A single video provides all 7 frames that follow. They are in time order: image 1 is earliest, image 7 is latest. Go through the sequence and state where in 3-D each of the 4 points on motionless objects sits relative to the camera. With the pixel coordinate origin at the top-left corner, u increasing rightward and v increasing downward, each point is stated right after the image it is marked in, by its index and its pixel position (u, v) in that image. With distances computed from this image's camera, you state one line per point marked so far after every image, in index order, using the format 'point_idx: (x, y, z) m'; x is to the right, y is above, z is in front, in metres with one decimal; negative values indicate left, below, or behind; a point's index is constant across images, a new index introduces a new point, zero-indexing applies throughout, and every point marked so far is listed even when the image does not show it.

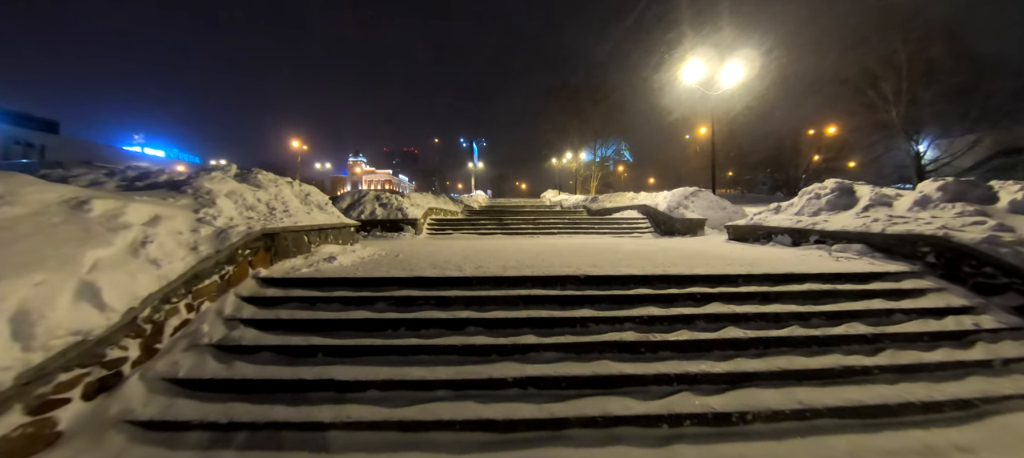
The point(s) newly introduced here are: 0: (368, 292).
0: (-1.9, -0.8, +4.3) m
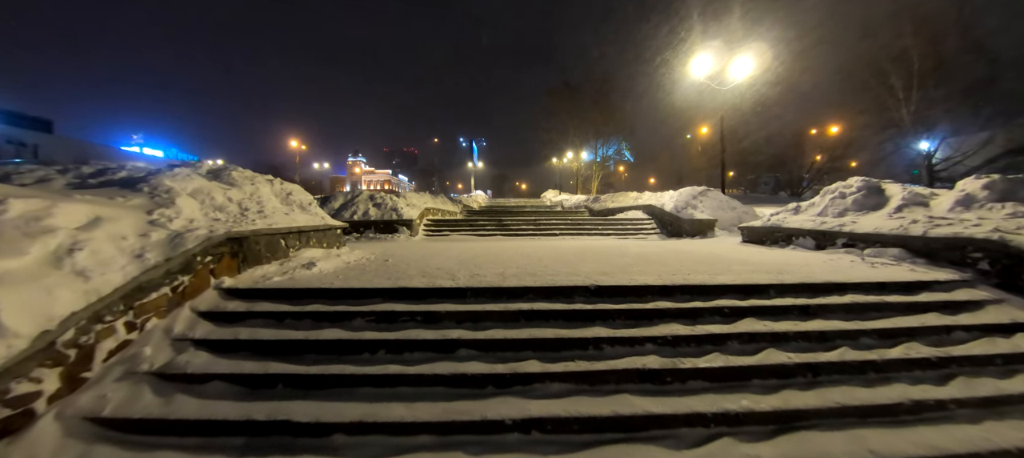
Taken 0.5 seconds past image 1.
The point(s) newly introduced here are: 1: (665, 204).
0: (-1.9, -0.9, +3.7) m
1: (+6.2, +1.0, +12.9) m
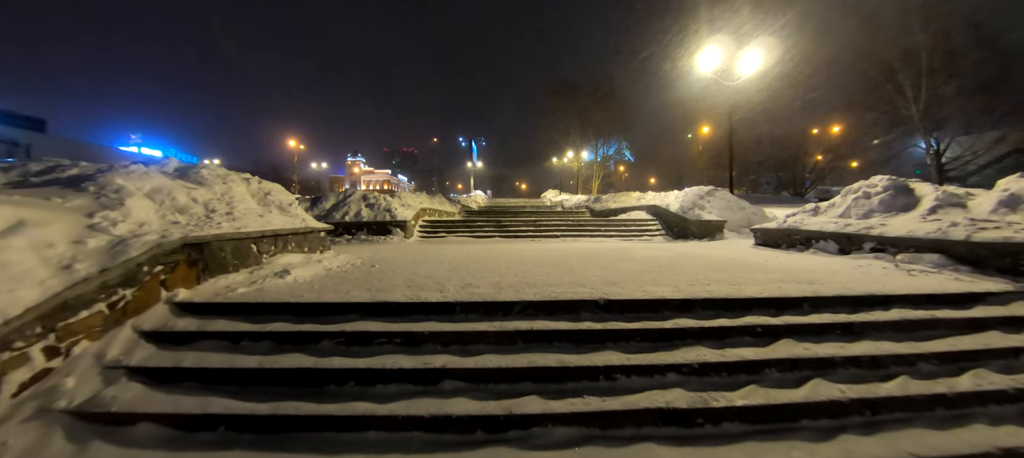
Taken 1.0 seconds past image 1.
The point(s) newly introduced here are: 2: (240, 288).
0: (-2.0, -0.9, +3.1) m
1: (+6.2, +1.0, +12.4) m
2: (-3.4, -0.7, +4.0) m
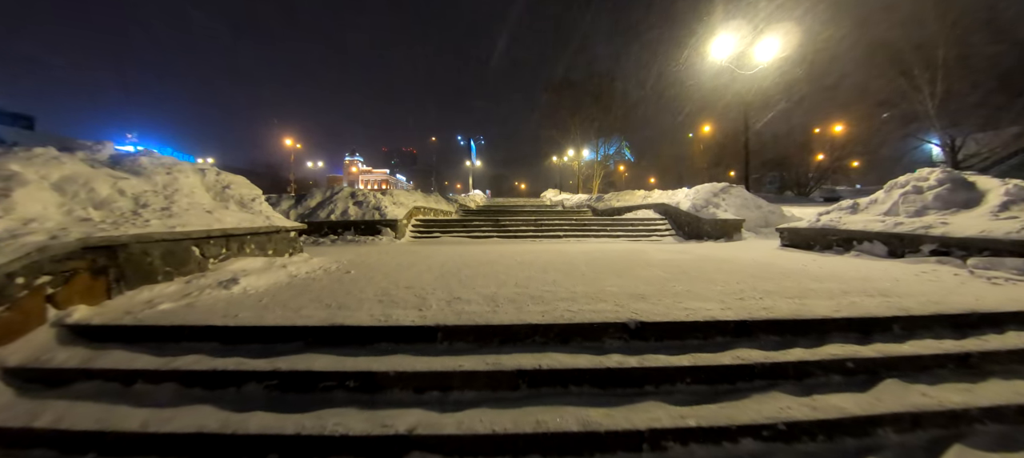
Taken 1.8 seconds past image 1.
0: (-2.0, -0.9, +2.3) m
1: (+6.2, +1.0, +11.6) m
2: (-3.4, -0.7, +3.1) m
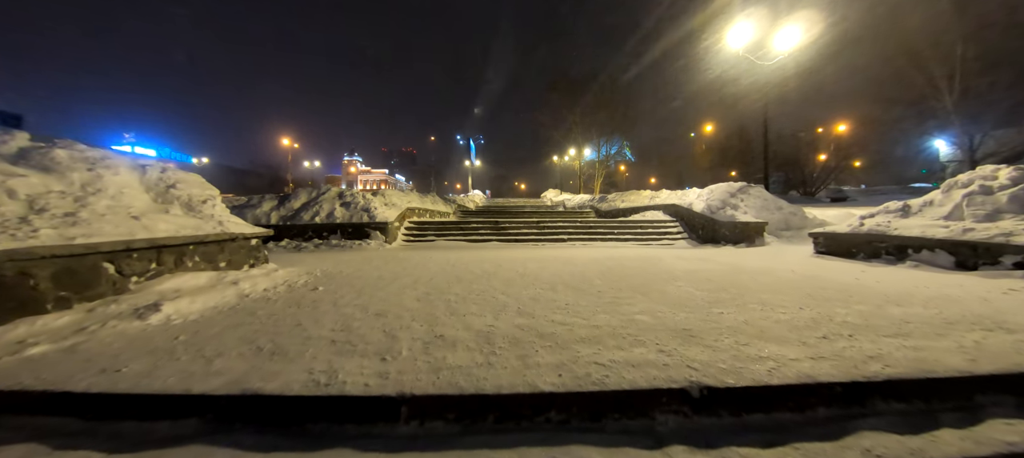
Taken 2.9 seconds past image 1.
0: (-2.0, -1.0, +1.5) m
1: (+6.2, +0.9, +10.8) m
2: (-3.4, -0.8, +2.3) m
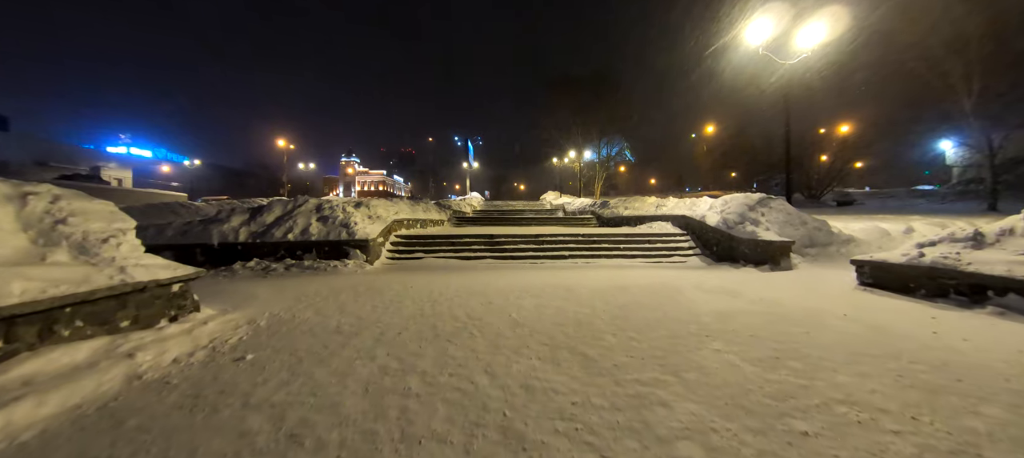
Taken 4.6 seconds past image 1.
0: (-2.1, -1.5, +0.5) m
1: (+6.0, +0.4, +9.8) m
2: (-3.5, -1.3, +1.3) m
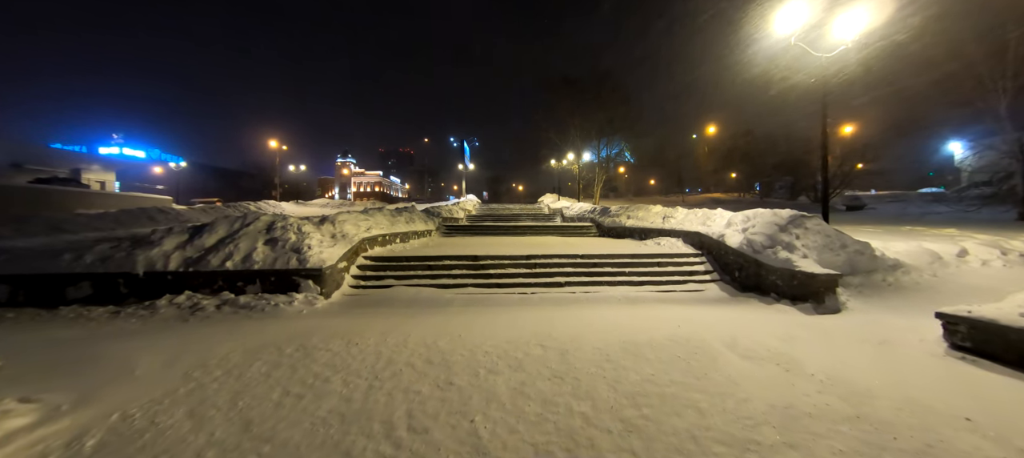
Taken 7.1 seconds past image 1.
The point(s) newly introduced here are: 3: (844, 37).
0: (-2.4, -2.1, -0.9) m
1: (+5.7, -0.2, +8.4) m
2: (-3.8, -1.9, -0.1) m
3: (+7.9, +4.6, +7.5) m
